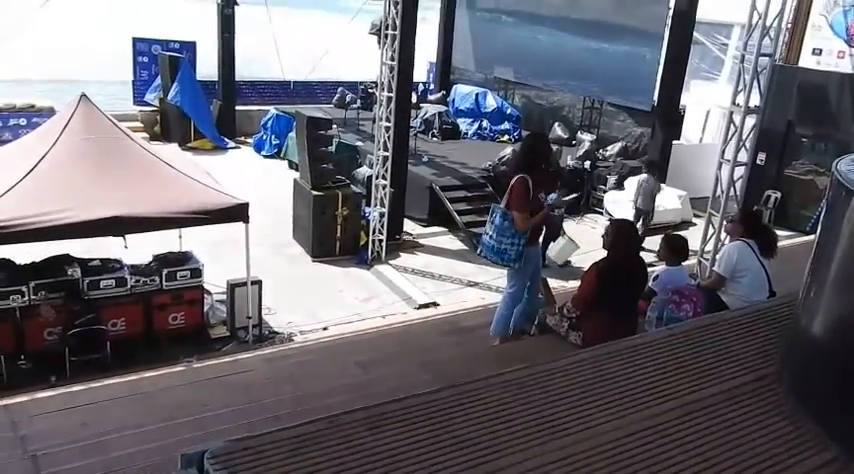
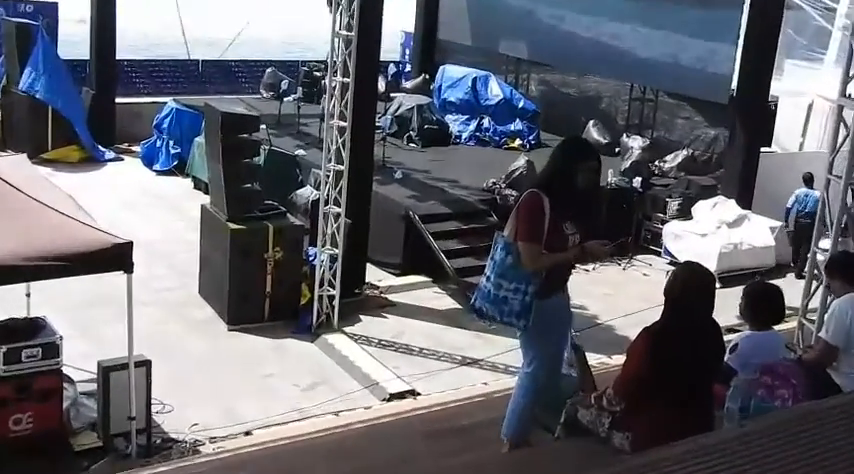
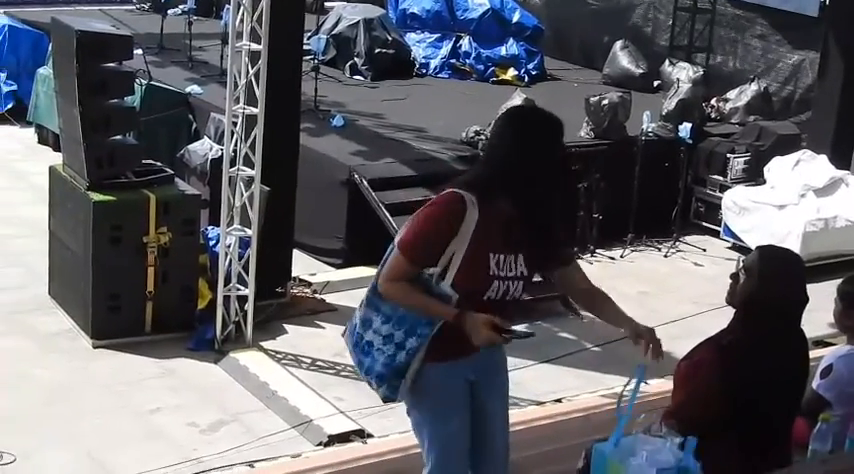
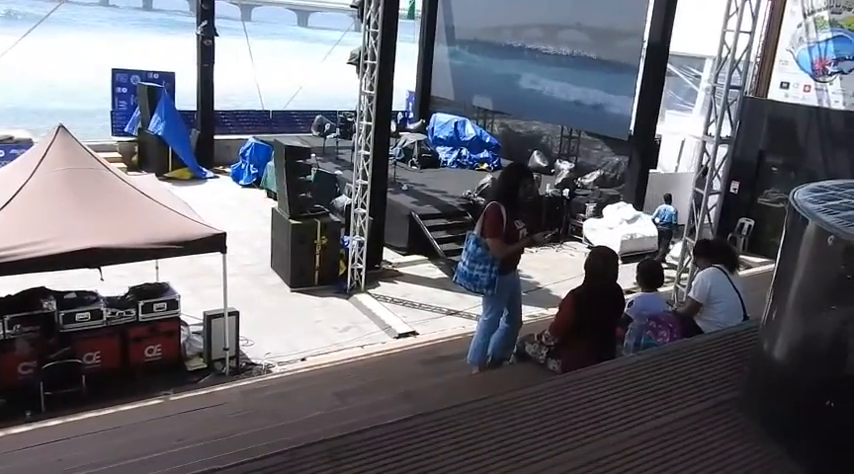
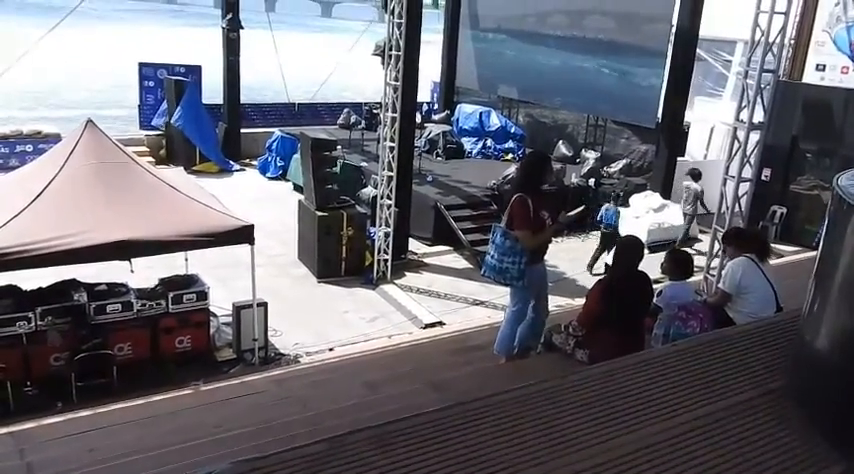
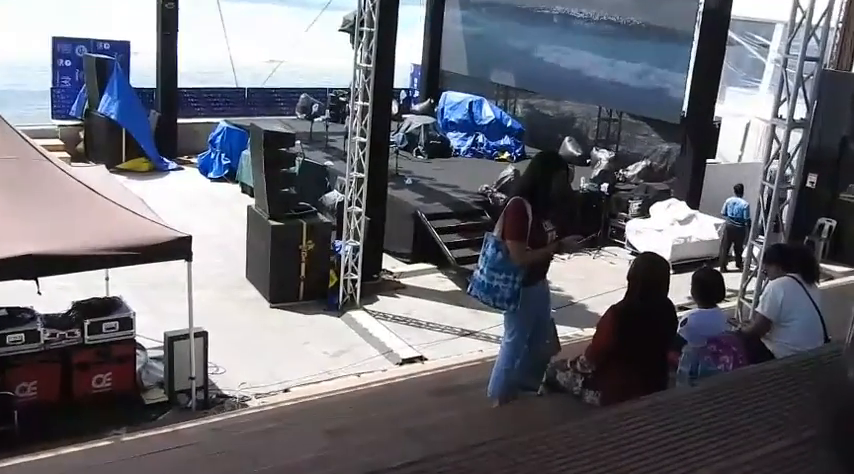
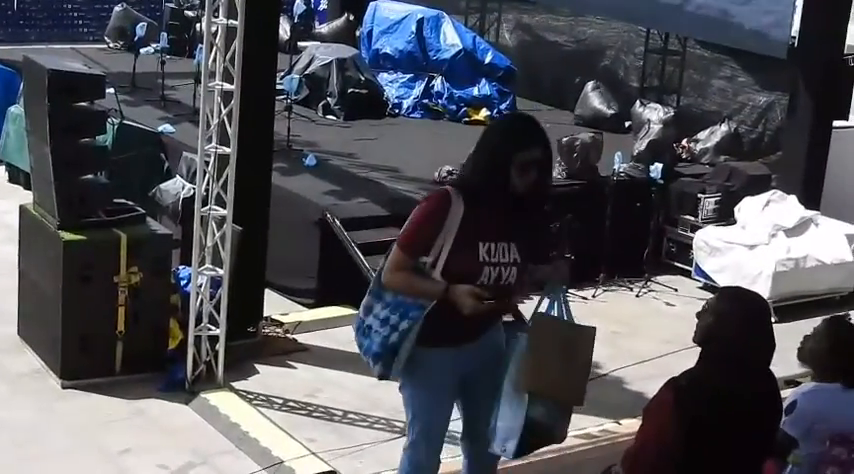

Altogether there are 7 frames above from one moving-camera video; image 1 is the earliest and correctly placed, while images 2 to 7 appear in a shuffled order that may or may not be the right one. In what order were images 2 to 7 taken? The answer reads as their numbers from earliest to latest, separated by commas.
5, 4, 6, 2, 7, 3
